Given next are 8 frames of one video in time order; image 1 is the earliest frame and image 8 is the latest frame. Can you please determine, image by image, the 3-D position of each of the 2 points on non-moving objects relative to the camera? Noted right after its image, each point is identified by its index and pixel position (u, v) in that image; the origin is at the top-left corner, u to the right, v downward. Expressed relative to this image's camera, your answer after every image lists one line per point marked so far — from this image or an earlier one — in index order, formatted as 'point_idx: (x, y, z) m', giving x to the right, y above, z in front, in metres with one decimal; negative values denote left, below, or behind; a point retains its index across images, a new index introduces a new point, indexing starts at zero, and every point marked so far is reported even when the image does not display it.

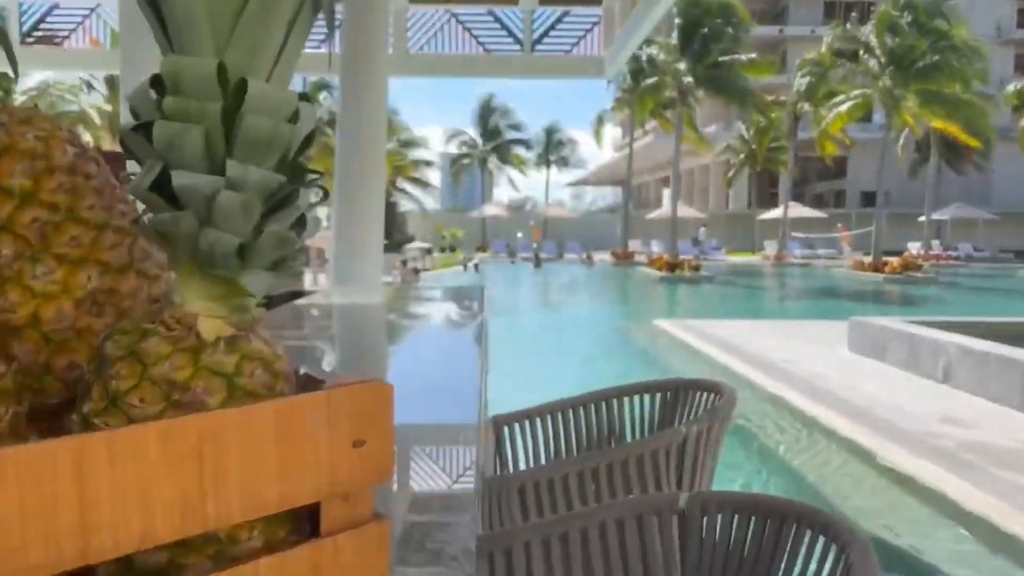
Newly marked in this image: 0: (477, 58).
0: (-0.3, +2.1, +7.6) m
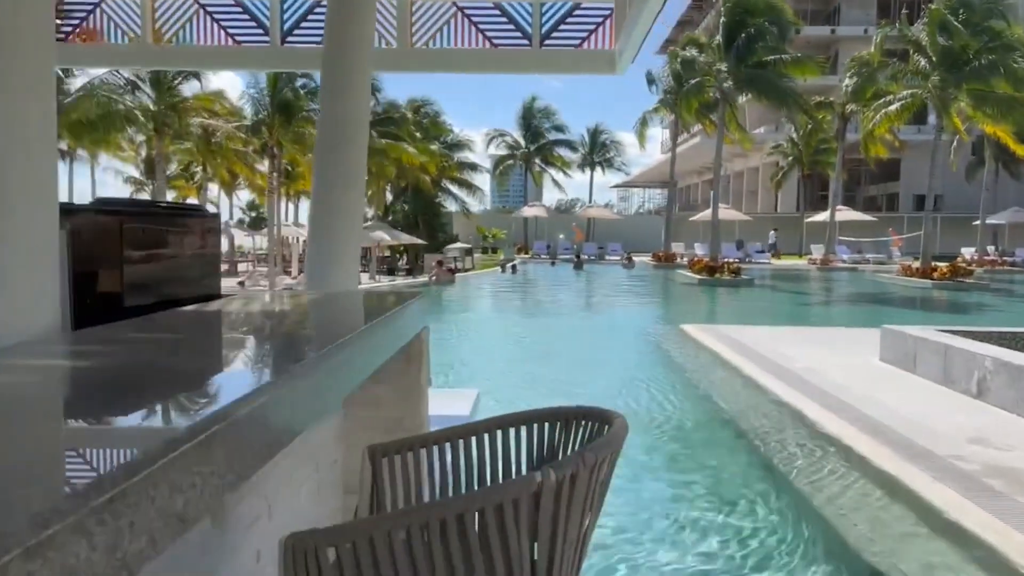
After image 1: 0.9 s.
0: (-0.3, +2.1, +7.4) m
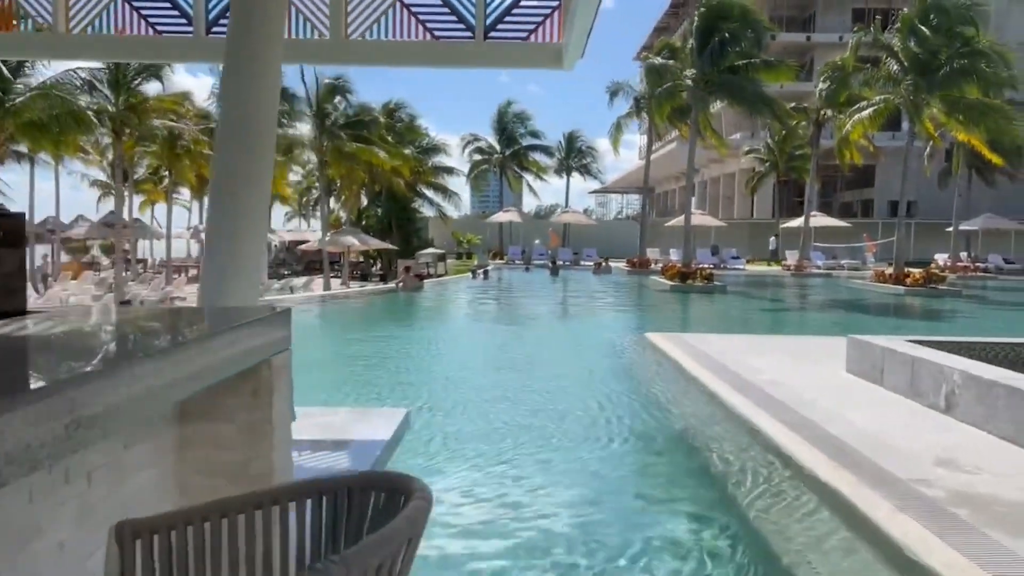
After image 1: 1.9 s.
0: (-0.7, +2.0, +6.9) m
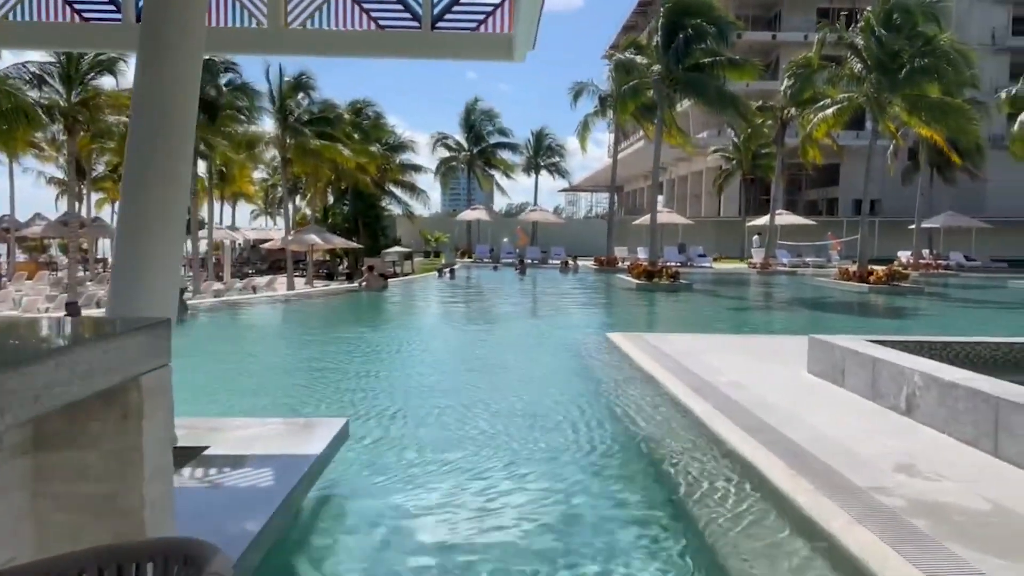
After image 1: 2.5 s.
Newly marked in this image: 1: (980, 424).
0: (-1.1, +2.0, +6.6) m
1: (+3.2, -0.9, +5.7) m
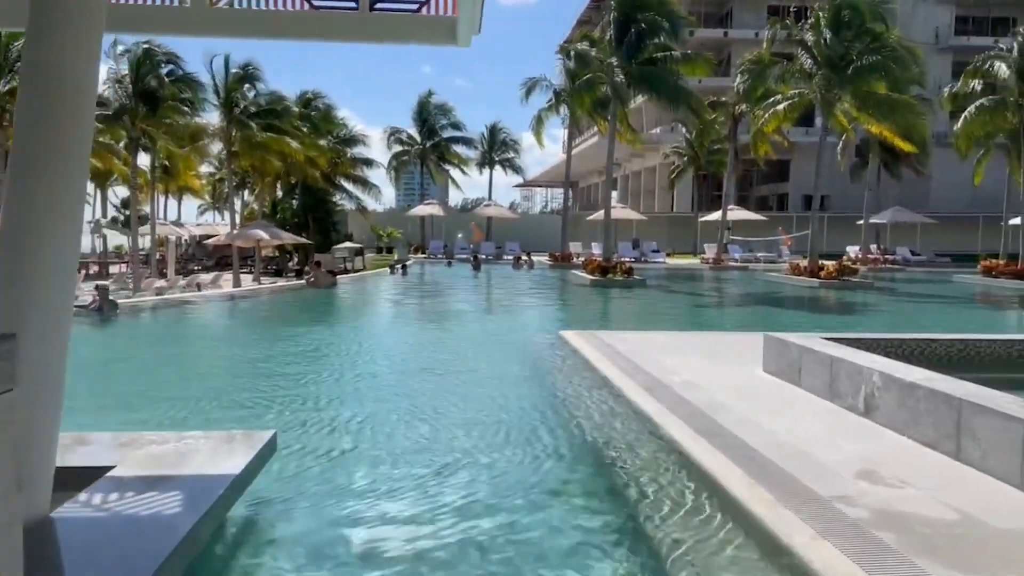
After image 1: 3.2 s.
0: (-1.6, +2.0, +6.1) m
1: (+2.9, -0.9, +5.5) m
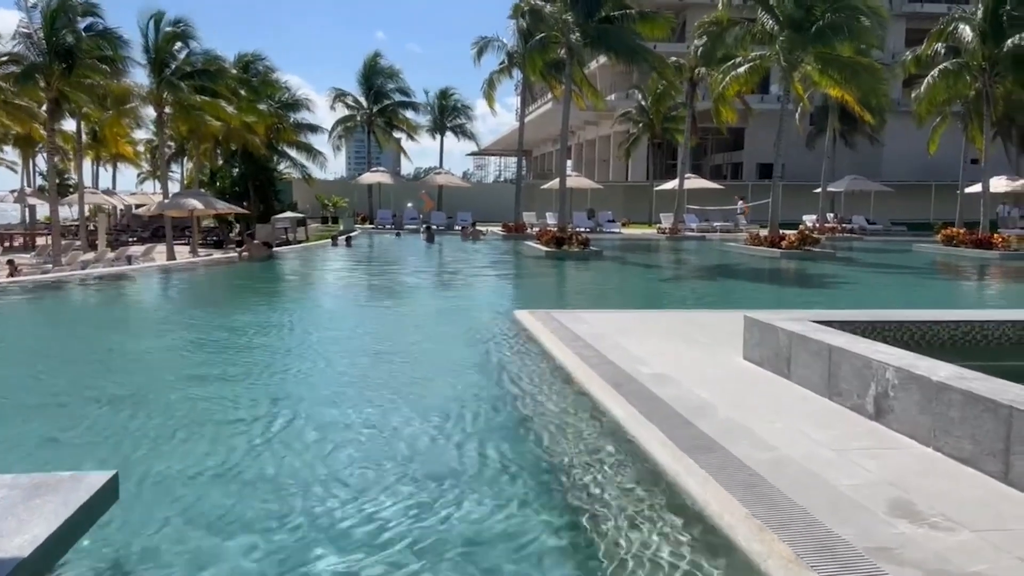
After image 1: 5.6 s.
0: (-1.9, +2.1, +4.7) m
1: (+2.5, -0.8, +4.4) m
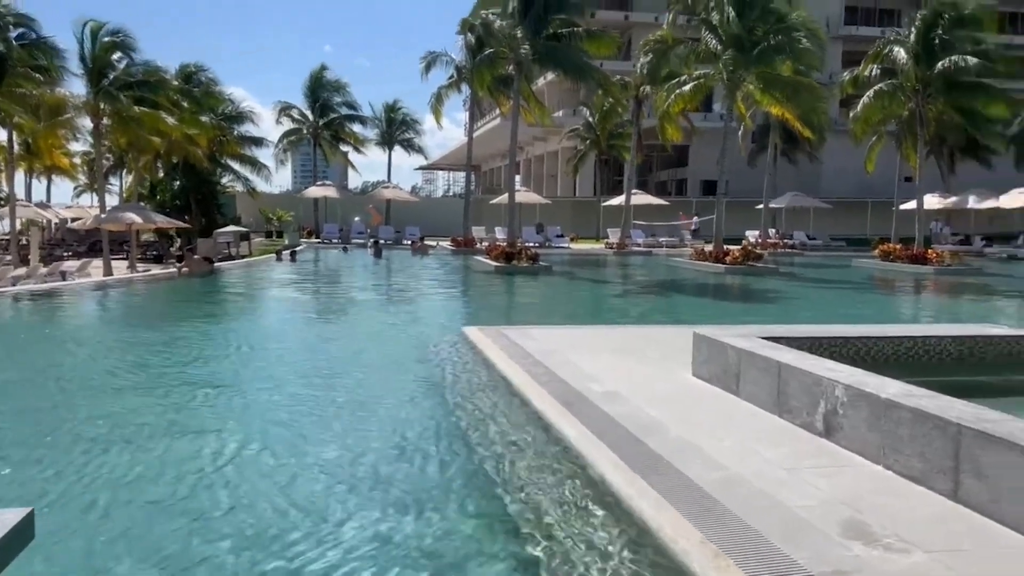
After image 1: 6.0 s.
0: (-2.2, +2.0, +4.5) m
1: (+2.2, -0.9, +4.4) m
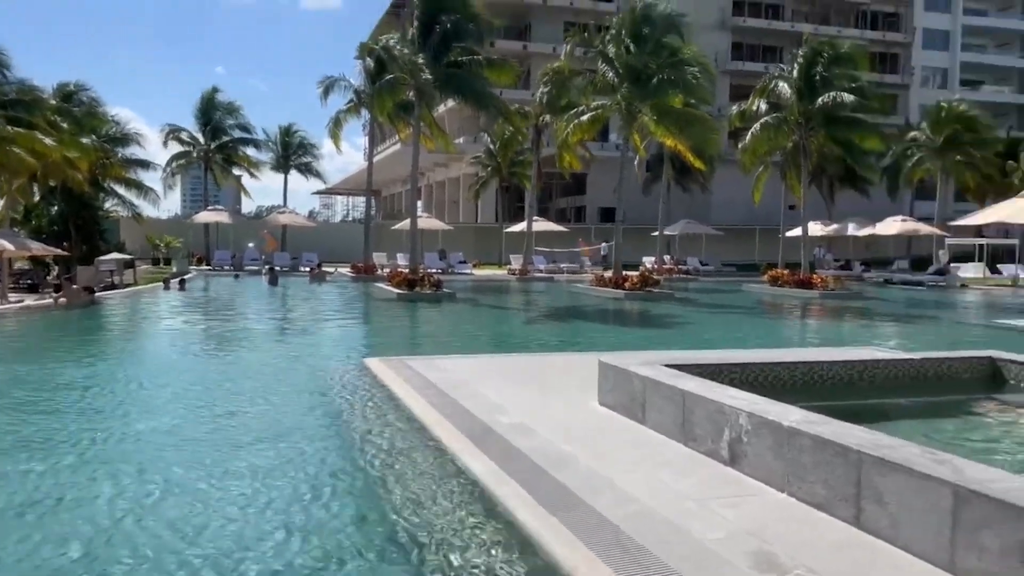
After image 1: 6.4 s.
0: (-2.7, +1.8, +4.1) m
1: (+1.8, -1.1, +4.5) m
